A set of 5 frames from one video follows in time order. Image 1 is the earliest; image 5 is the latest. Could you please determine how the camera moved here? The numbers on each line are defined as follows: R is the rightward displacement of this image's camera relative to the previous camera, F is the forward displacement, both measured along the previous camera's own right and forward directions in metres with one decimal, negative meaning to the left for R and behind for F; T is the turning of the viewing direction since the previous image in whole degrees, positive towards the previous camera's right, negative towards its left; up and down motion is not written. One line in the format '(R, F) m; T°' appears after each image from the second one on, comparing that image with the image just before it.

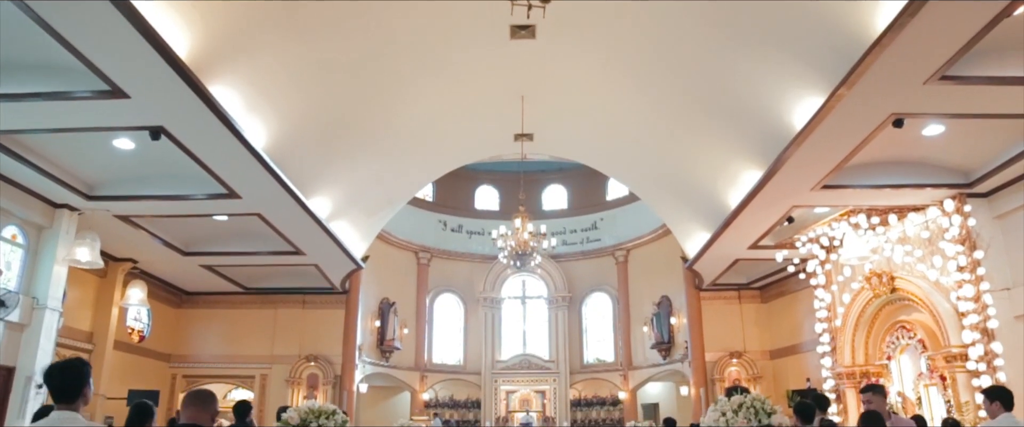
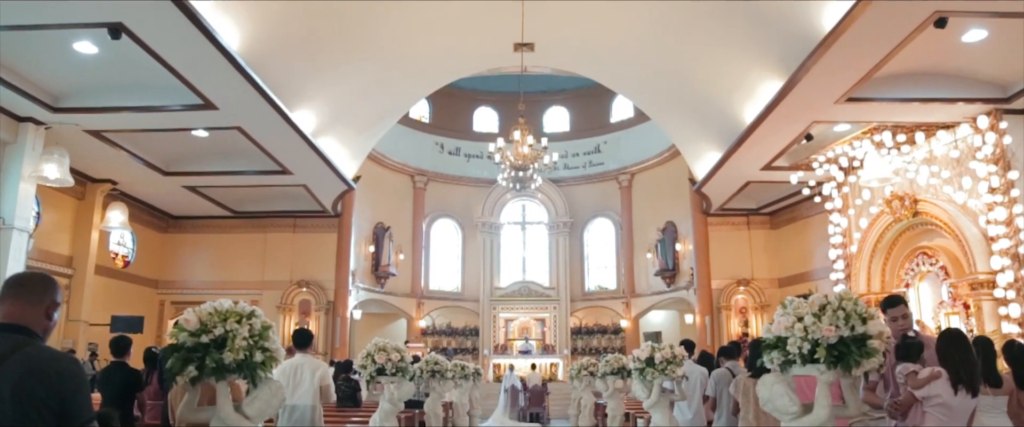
(0.0, +0.7) m; 0°
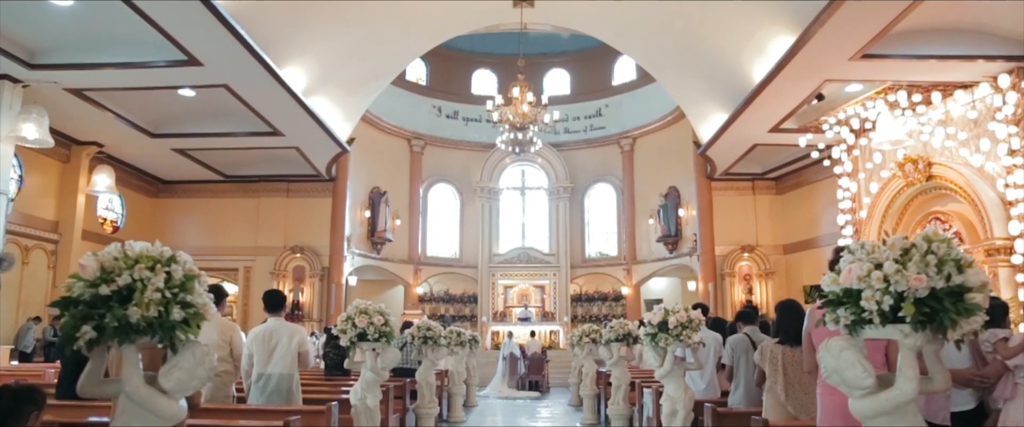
(0.0, +0.4) m; 0°
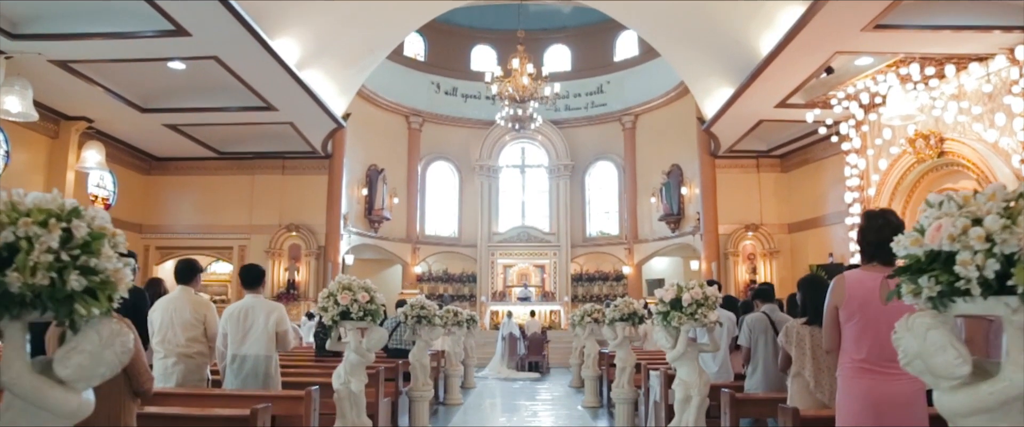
(0.0, +0.3) m; 0°
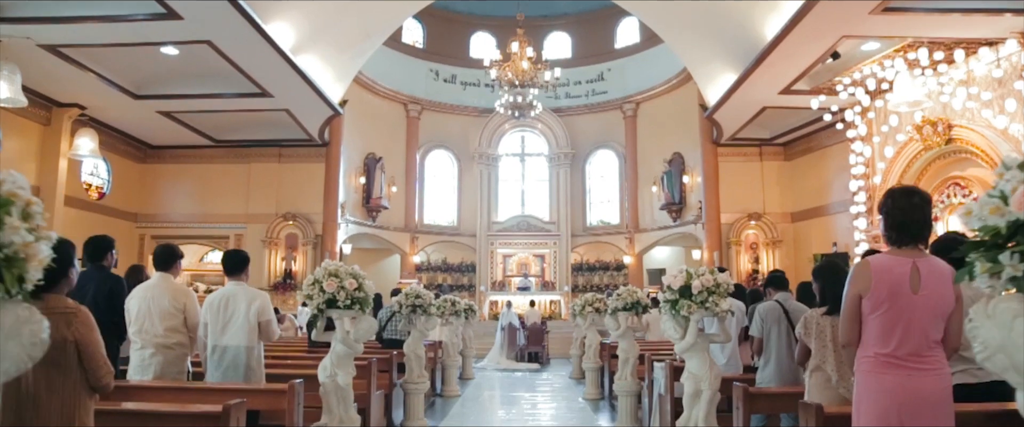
(0.0, +0.2) m; 0°
